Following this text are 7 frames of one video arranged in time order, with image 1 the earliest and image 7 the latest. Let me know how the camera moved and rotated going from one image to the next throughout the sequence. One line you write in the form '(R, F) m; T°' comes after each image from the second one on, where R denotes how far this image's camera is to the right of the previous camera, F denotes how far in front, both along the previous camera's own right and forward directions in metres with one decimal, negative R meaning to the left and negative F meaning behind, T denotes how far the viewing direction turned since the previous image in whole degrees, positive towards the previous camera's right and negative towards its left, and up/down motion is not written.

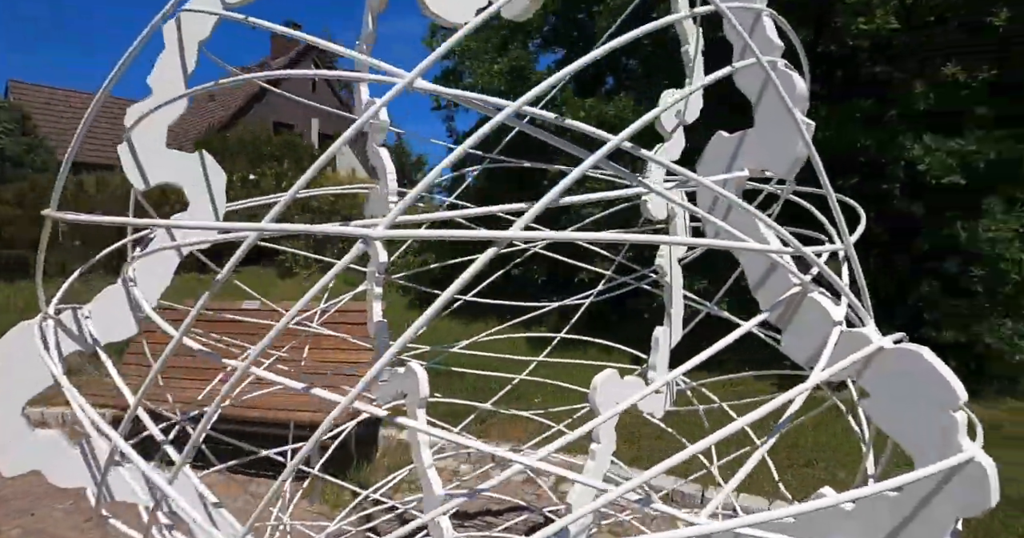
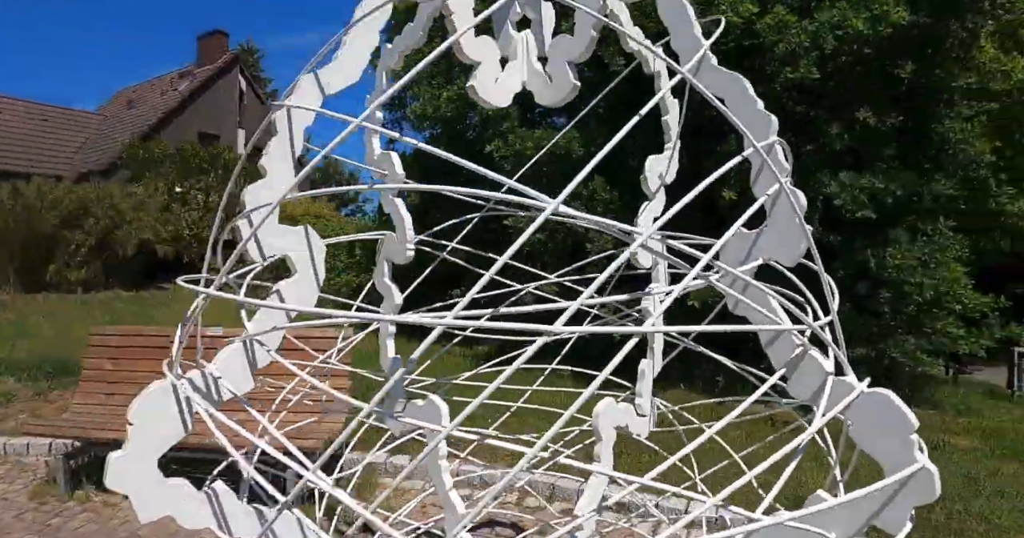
(-0.2, -0.2) m; +6°
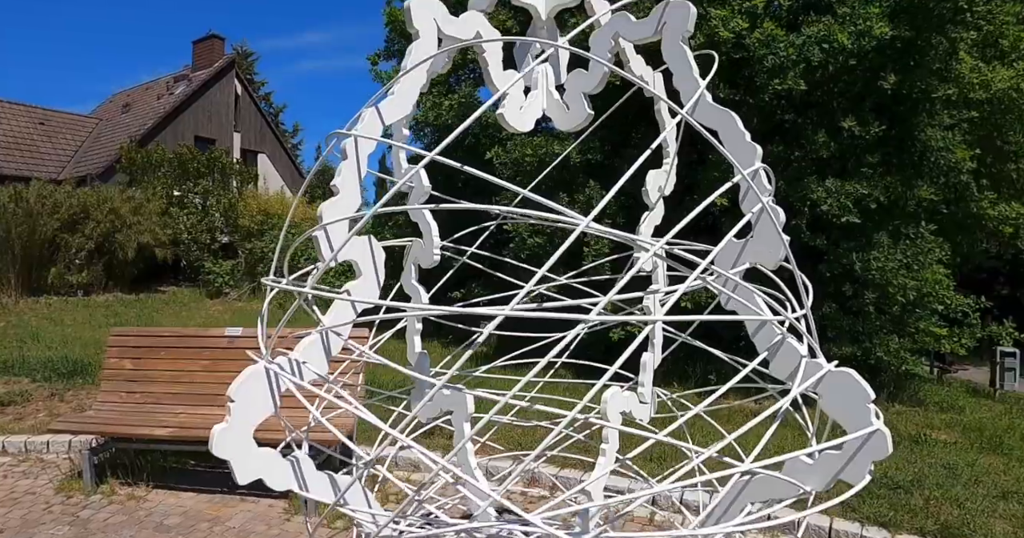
(-0.1, -0.2) m; +1°
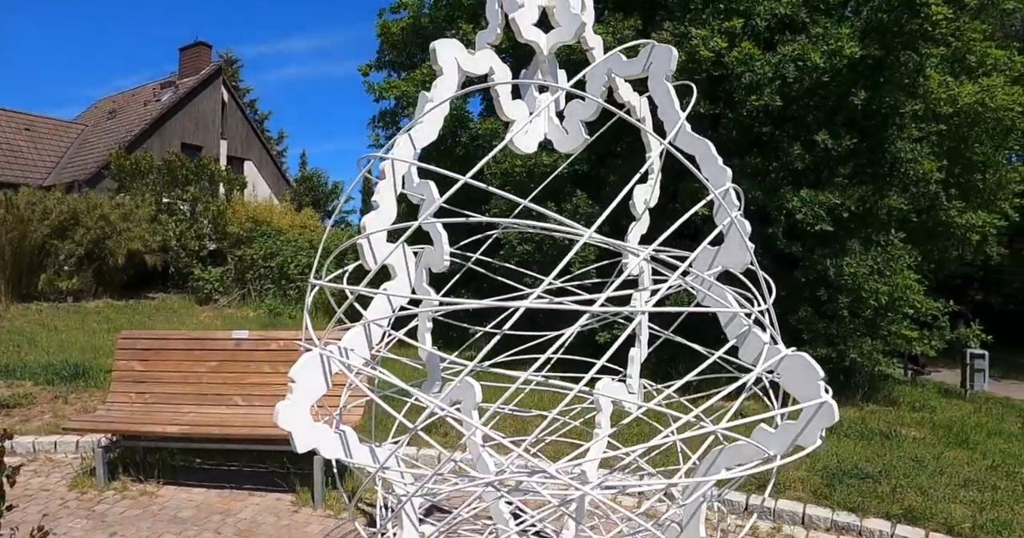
(-0.1, -0.3) m; +1°
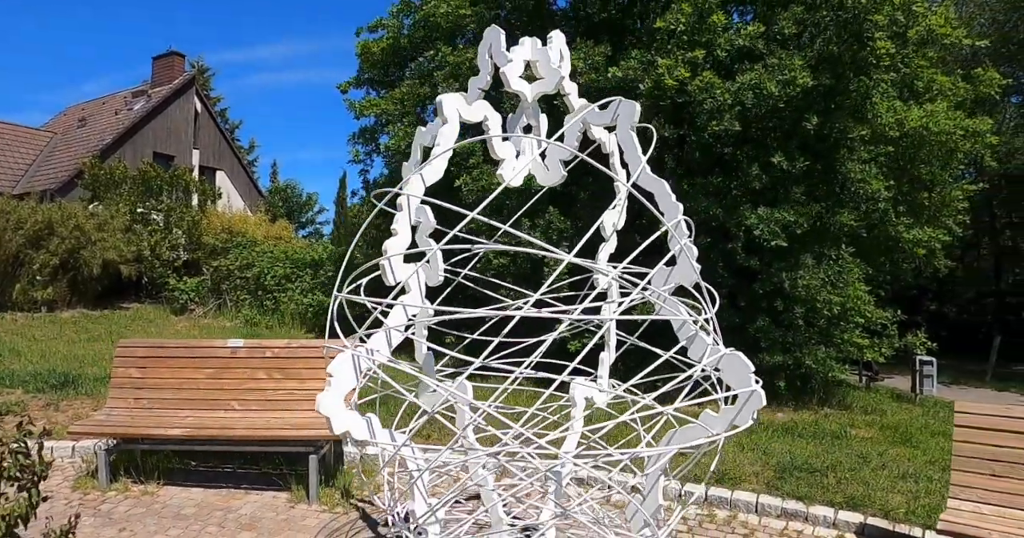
(-0.1, -0.4) m; +2°
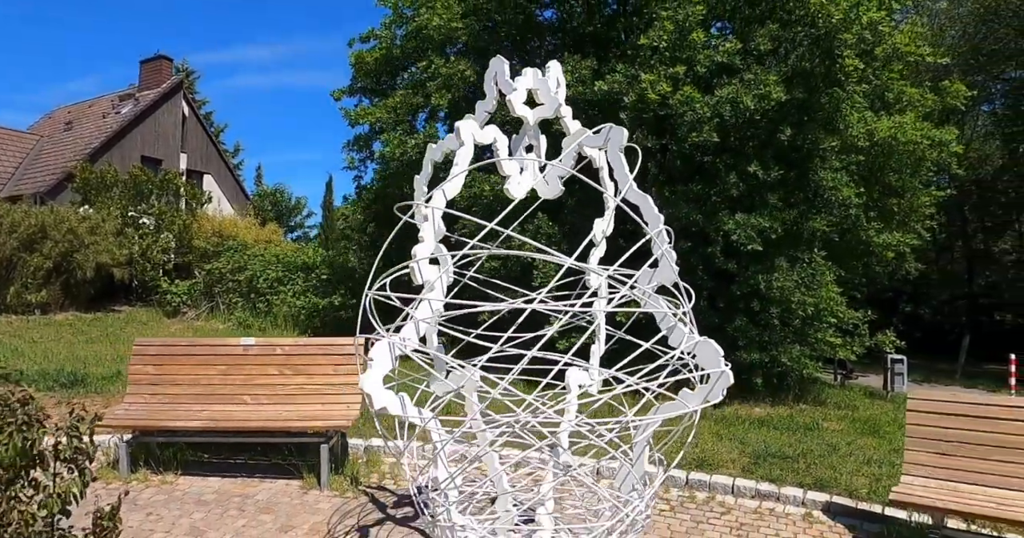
(-0.1, -0.4) m; +1°
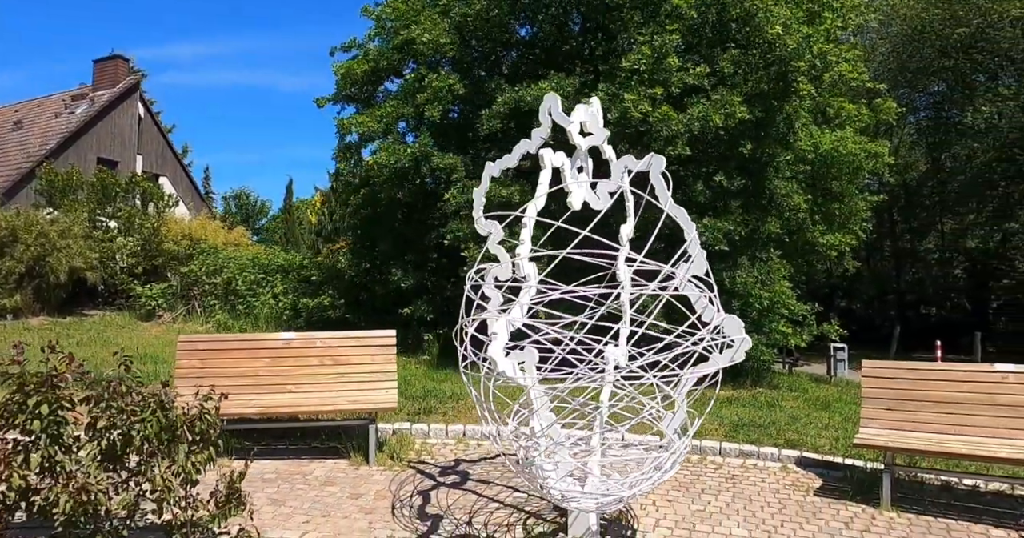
(-0.6, -0.8) m; +5°
